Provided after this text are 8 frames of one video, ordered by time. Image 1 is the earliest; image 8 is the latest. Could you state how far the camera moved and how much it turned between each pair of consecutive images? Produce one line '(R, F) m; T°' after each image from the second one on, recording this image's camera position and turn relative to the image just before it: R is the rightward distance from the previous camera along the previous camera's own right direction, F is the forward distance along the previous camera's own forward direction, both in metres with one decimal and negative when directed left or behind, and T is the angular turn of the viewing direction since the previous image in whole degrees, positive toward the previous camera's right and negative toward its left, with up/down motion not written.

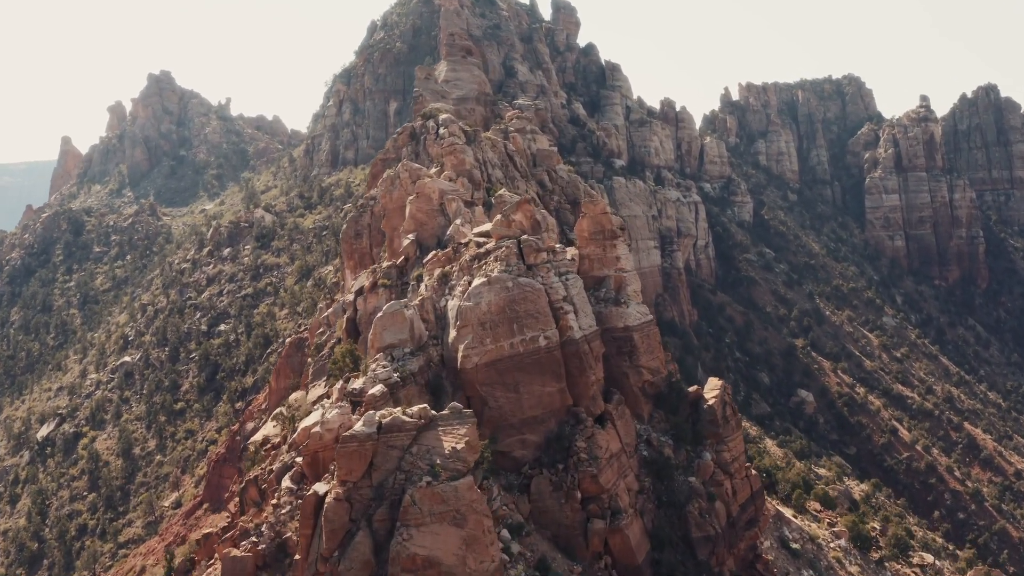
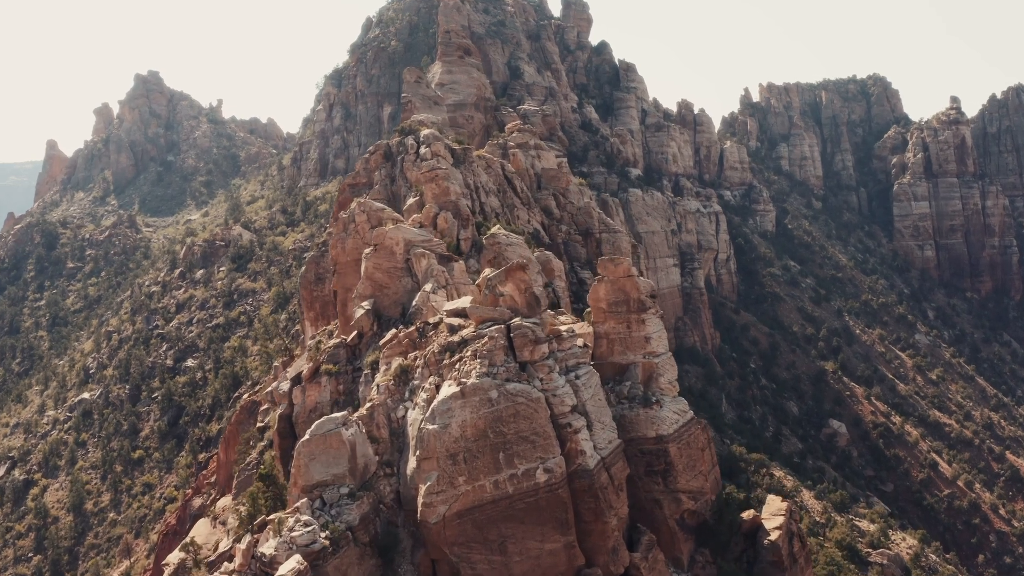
(+0.4, +7.3) m; -1°
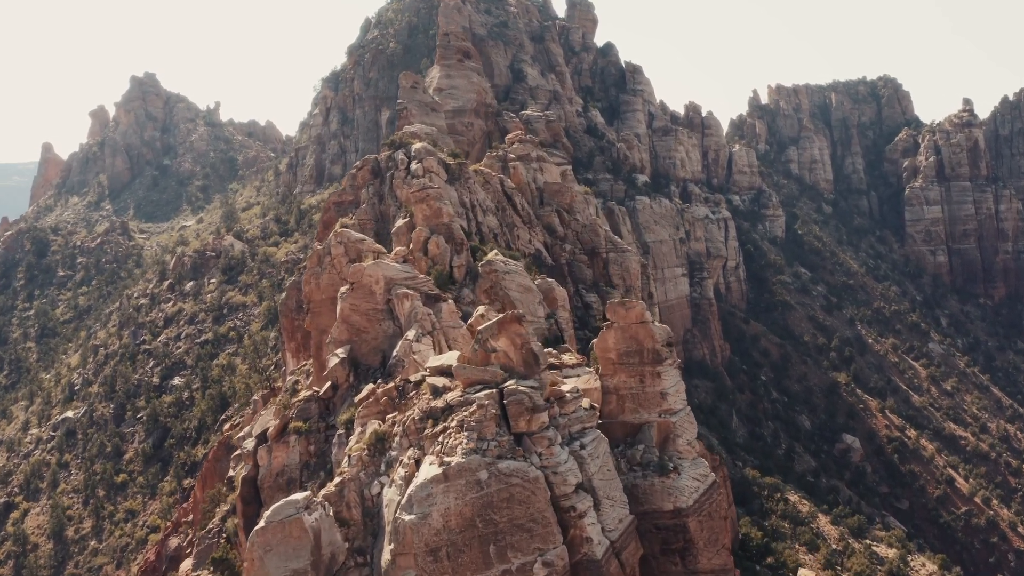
(+0.2, +2.6) m; 0°
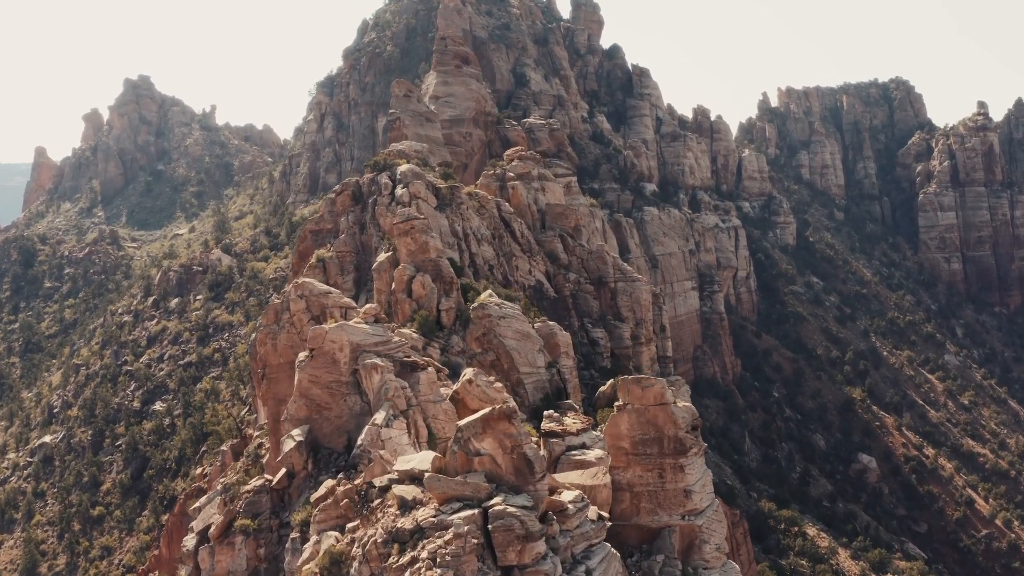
(+0.2, +3.1) m; 0°
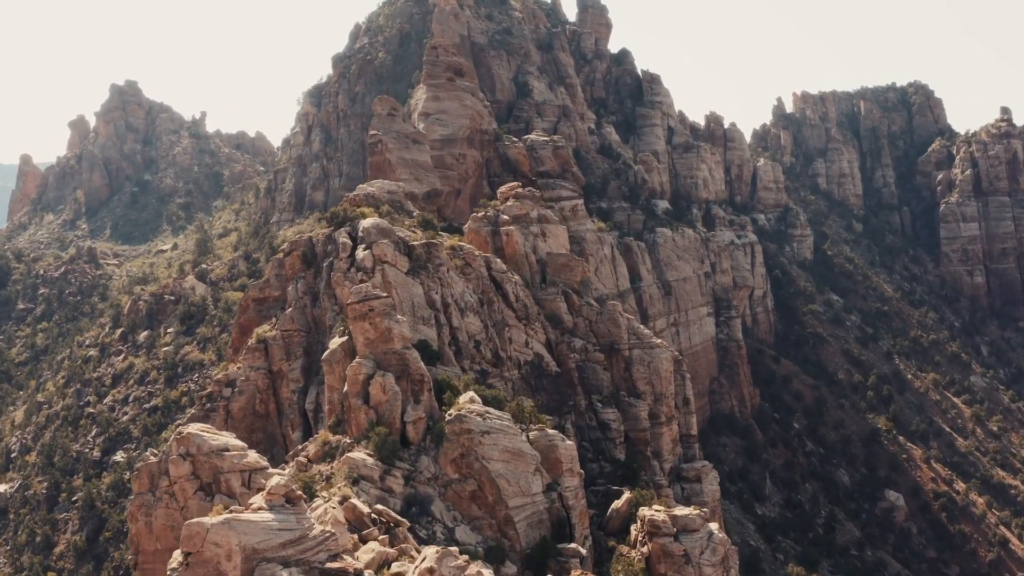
(+0.3, +5.2) m; 0°
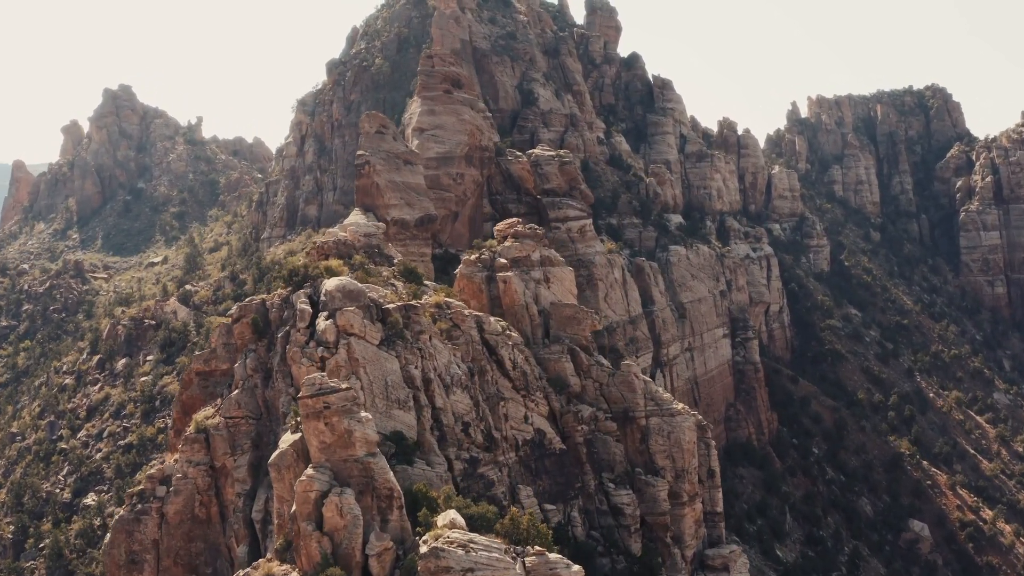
(+0.2, +3.6) m; 0°
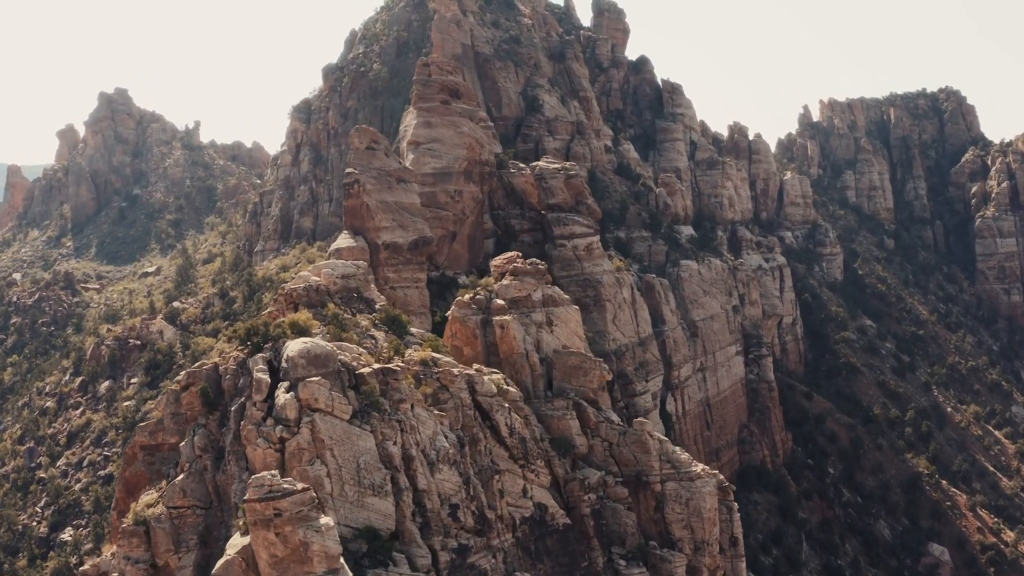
(+0.2, +2.6) m; 0°
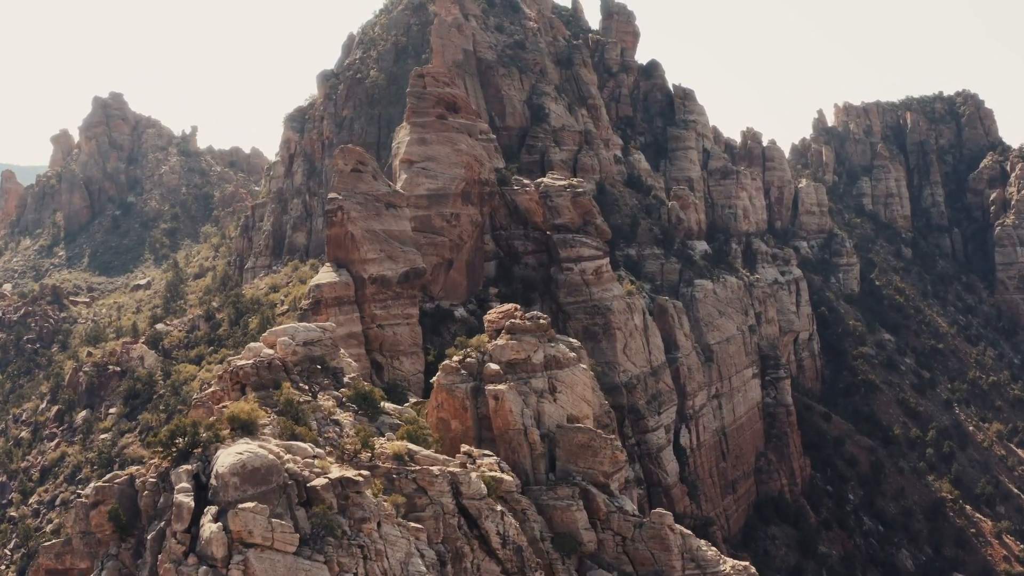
(+0.2, +3.1) m; 0°
